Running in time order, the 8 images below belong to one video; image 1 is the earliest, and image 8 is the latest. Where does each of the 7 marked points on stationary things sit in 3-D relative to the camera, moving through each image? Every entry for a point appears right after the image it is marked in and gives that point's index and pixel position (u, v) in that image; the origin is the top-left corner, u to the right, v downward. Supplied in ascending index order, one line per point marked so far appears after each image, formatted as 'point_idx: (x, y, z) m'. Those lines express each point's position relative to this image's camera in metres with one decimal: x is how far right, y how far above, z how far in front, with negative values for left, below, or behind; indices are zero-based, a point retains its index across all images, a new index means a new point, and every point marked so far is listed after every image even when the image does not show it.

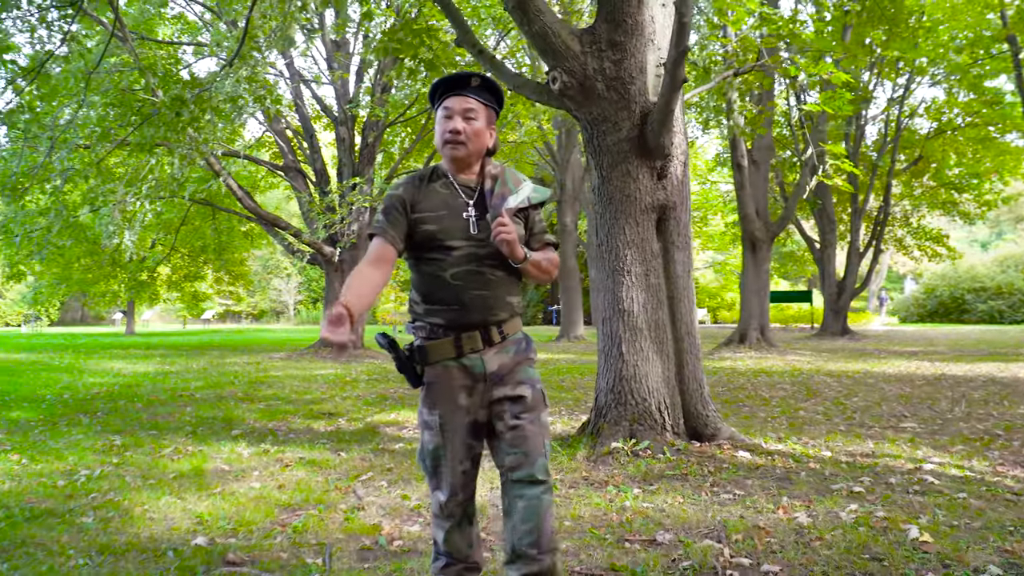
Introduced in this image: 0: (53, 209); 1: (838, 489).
0: (-6.7, +1.1, +12.5) m
1: (+1.6, -1.0, +4.2) m
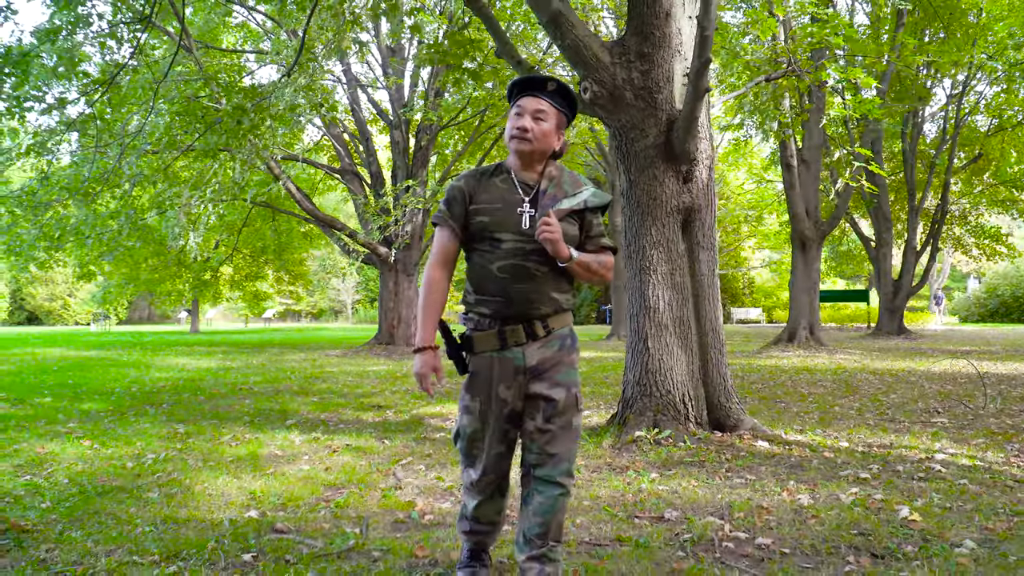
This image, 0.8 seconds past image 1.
0: (-6.0, +1.1, +13.2) m
1: (+1.7, -1.0, +4.4) m
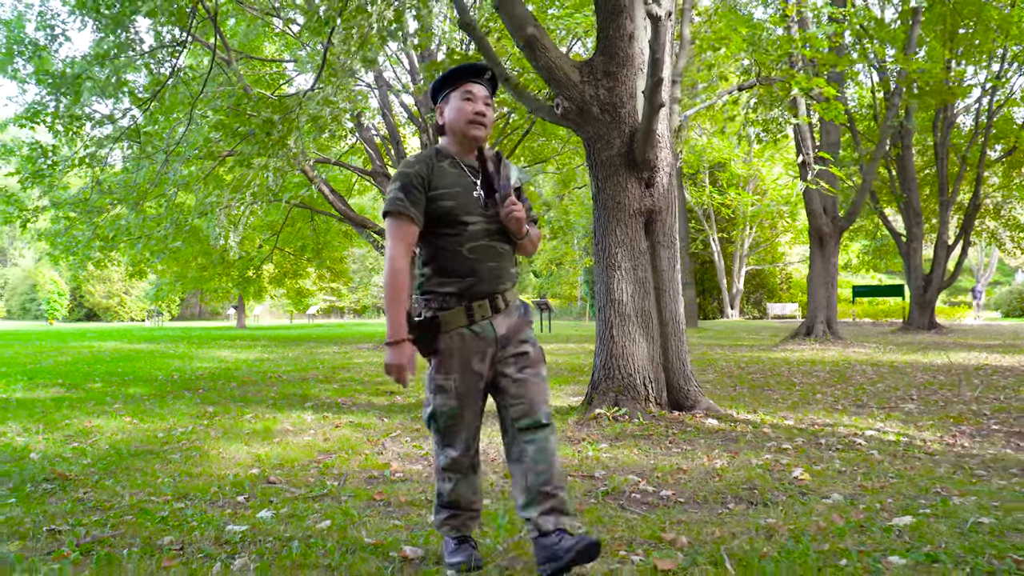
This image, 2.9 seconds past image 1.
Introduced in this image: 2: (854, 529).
0: (-5.7, +1.2, +14.2) m
1: (+1.5, -0.9, +5.0) m
2: (+1.2, -0.9, +3.1) m
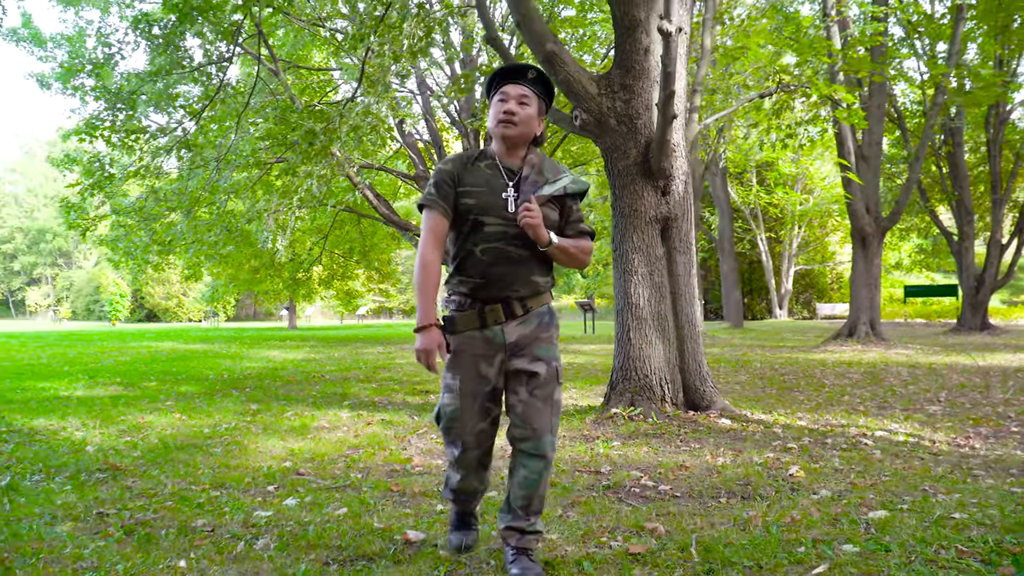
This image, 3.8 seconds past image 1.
0: (-5.1, +1.2, +14.8) m
1: (+1.6, -1.0, +5.2) m
2: (+1.2, -0.9, +3.3) m
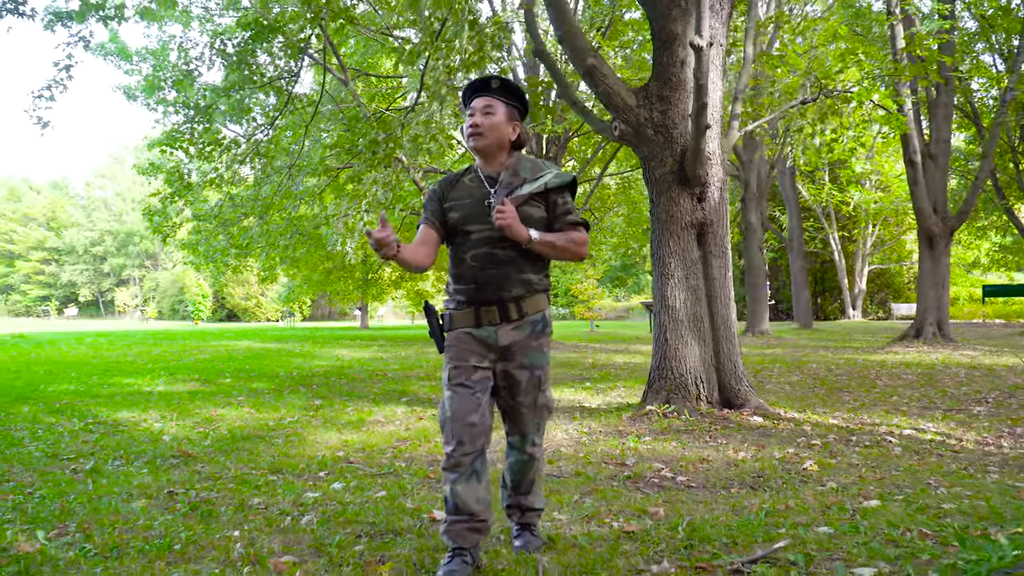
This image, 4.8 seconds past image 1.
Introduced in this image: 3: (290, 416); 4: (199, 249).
0: (-4.0, +1.1, +15.6) m
1: (+1.8, -1.0, +5.4) m
2: (+1.3, -0.9, +3.5) m
3: (-2.0, -1.1, +7.5) m
4: (-5.9, +0.8, +16.1) m
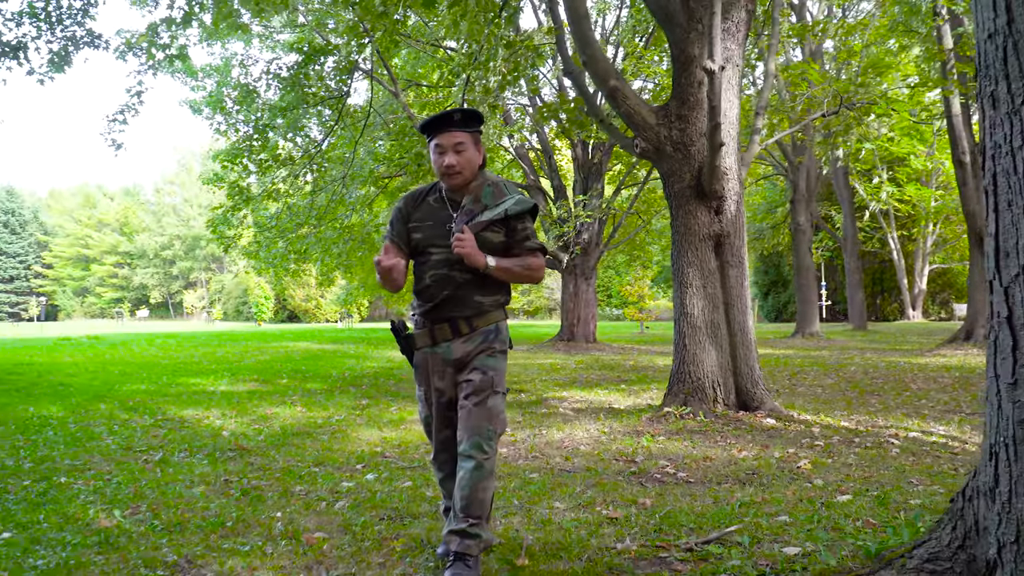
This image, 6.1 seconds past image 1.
0: (-3.2, +1.0, +16.3) m
1: (+2.0, -1.0, +5.8) m
2: (+1.3, -1.0, +3.9) m
3: (-1.7, -1.2, +8.1) m
4: (-5.0, +0.7, +16.9) m
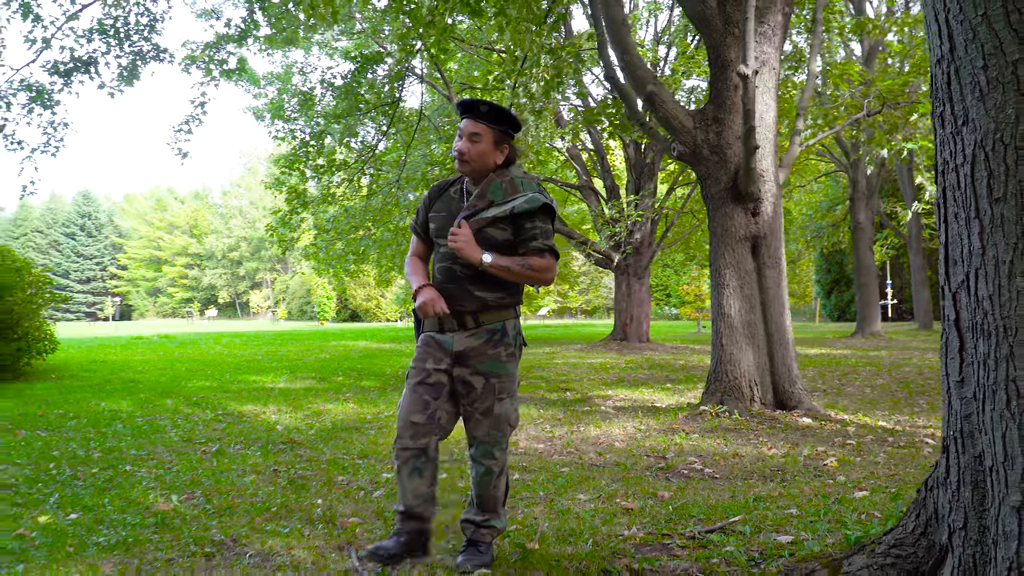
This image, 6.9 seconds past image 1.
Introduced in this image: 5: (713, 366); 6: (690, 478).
0: (-2.2, +1.0, +16.7) m
1: (+2.2, -1.0, +5.8) m
2: (+1.4, -1.0, +4.1) m
3: (-1.2, -1.2, +8.5) m
4: (-4.0, +0.7, +17.5) m
5: (+1.7, -0.7, +7.1) m
6: (+1.0, -1.1, +4.8) m
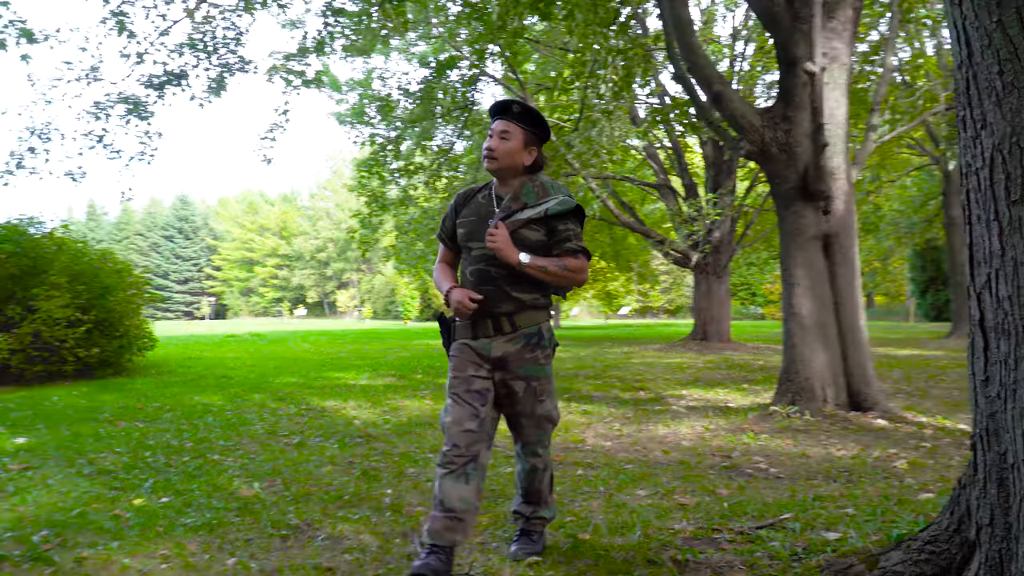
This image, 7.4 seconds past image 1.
0: (-0.7, +1.0, +17.0) m
1: (+2.7, -1.0, +5.7) m
2: (+1.7, -1.0, +4.1) m
3: (-0.5, -1.2, +8.7) m
4: (-2.4, +0.7, +17.9) m
5: (+2.3, -0.7, +7.1) m
6: (+1.3, -1.1, +4.8) m
